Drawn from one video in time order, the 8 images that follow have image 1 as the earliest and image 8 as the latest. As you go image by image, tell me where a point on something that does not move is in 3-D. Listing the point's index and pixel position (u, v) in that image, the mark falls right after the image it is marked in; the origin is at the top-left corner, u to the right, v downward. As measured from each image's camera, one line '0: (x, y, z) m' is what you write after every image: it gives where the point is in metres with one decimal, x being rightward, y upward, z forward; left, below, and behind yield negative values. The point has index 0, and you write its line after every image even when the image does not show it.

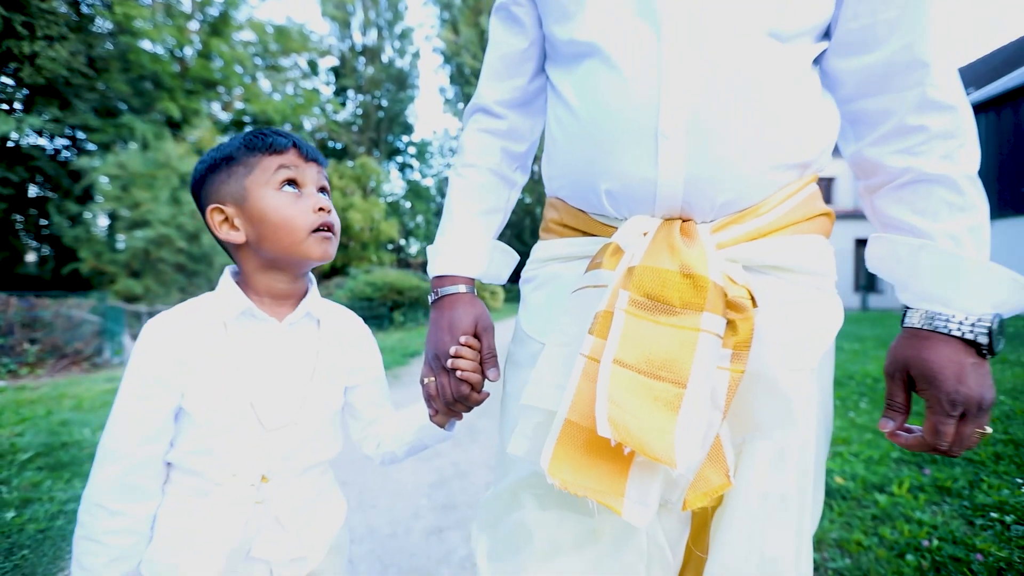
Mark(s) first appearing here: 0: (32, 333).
0: (-5.2, -0.5, +6.6) m
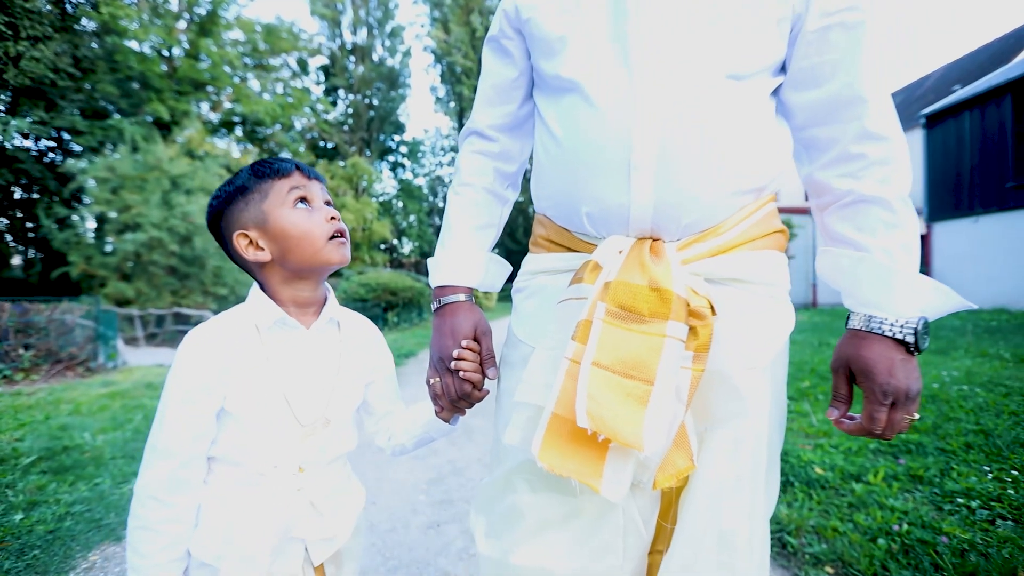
0: (-5.3, -0.6, +6.7) m
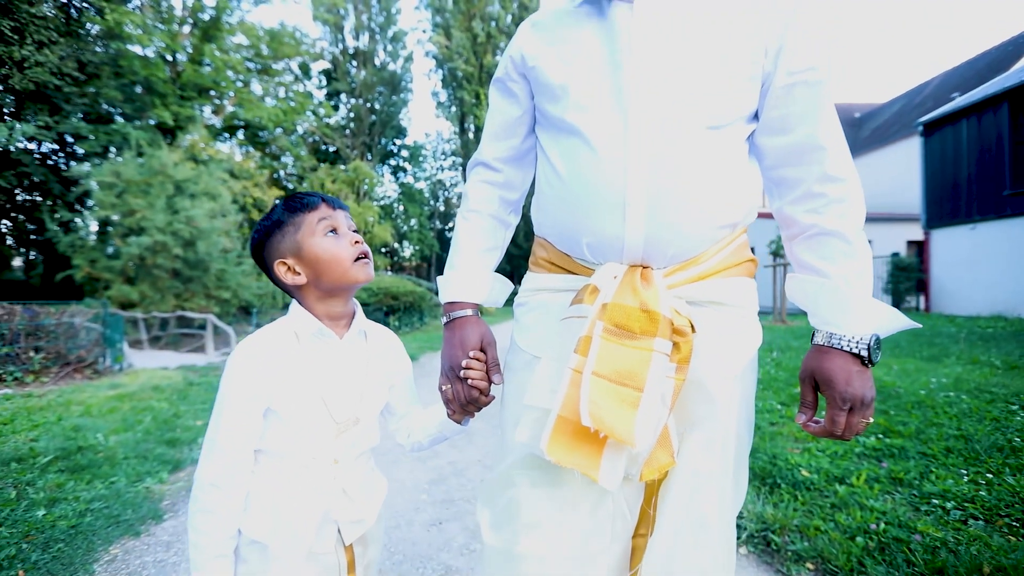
0: (-5.3, -0.6, +6.8) m
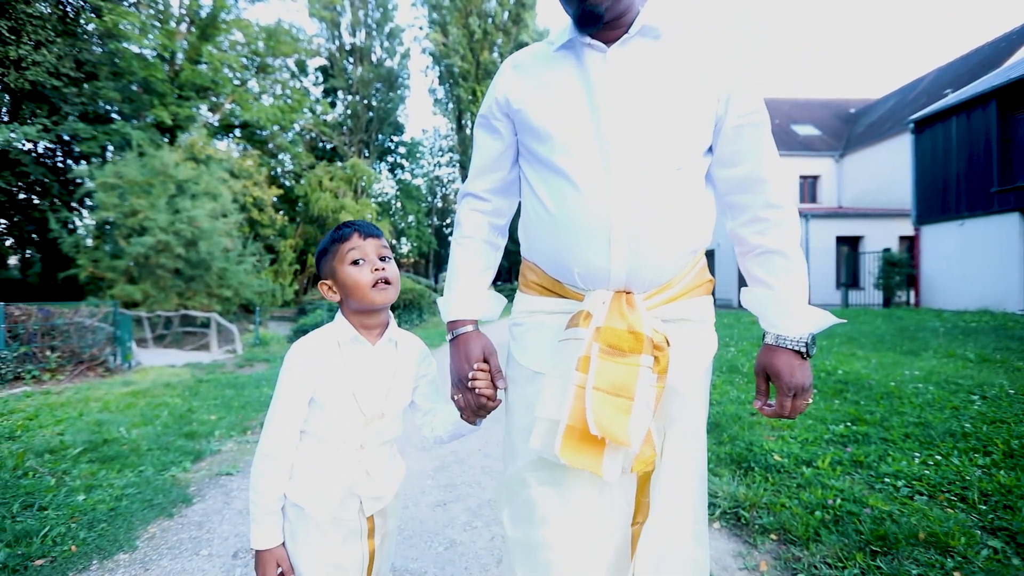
0: (-5.3, -0.6, +7.1) m
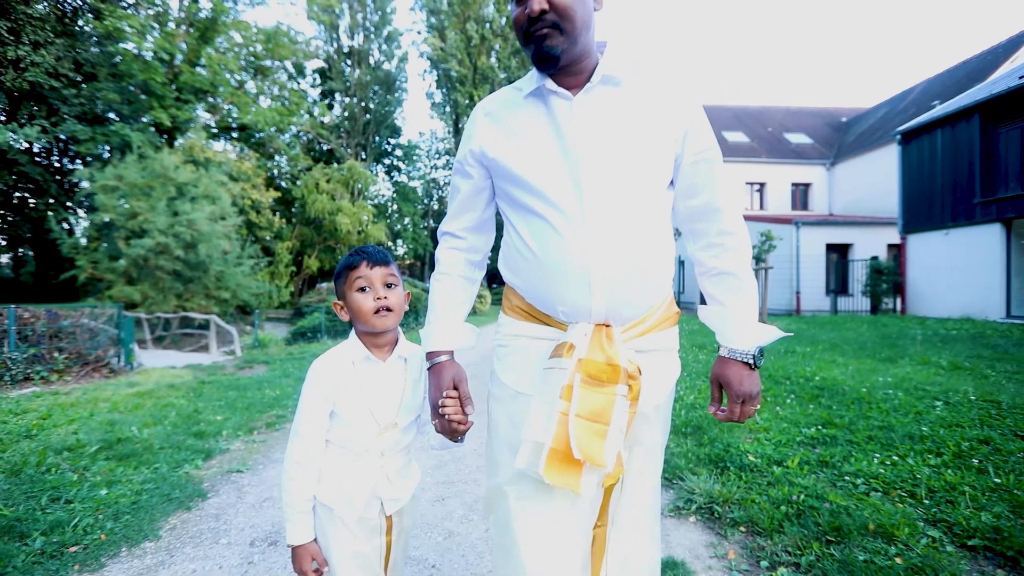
0: (-5.4, -0.7, +7.3) m
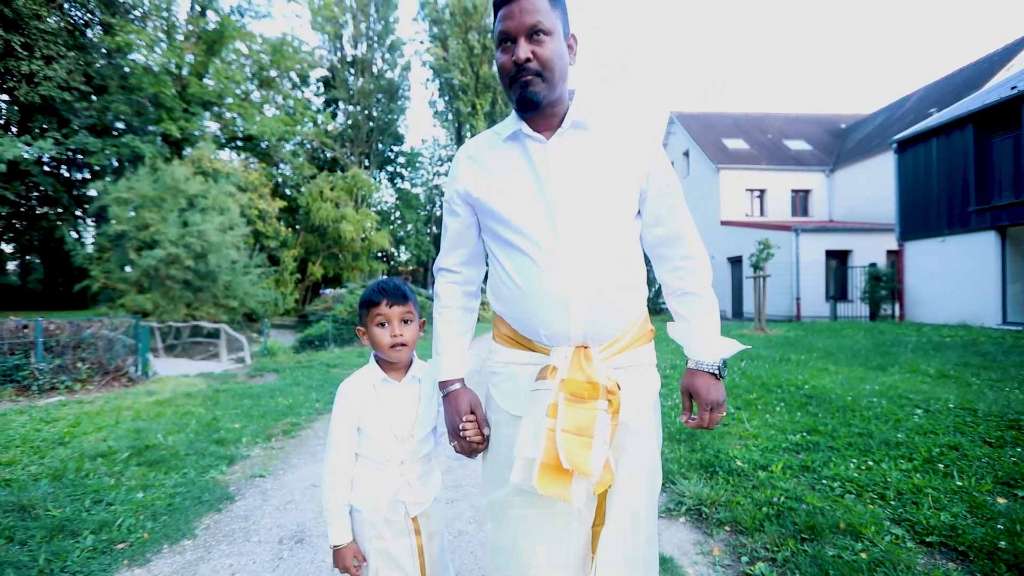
0: (-5.4, -0.8, +7.6) m
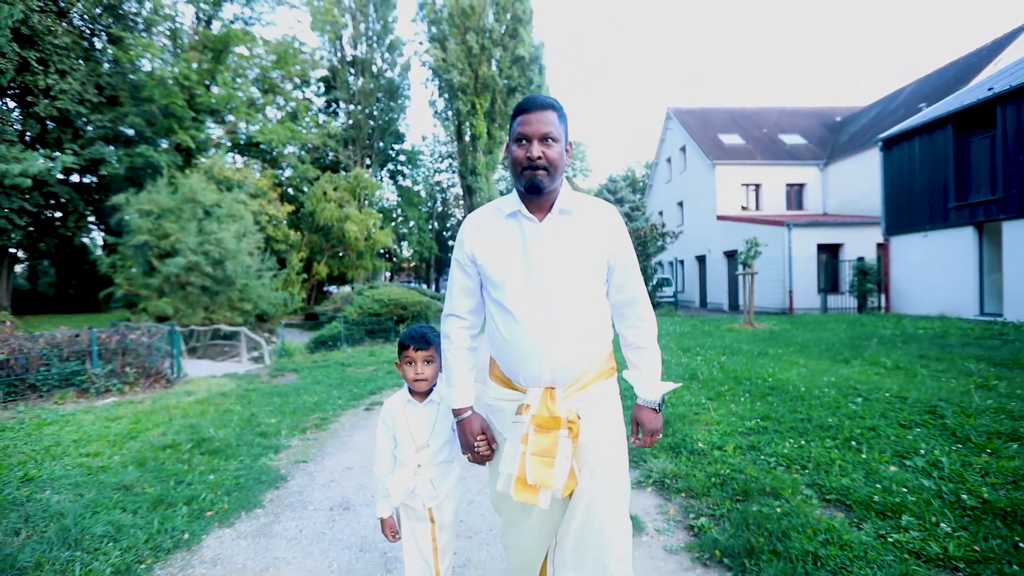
0: (-5.4, -1.0, +8.5) m
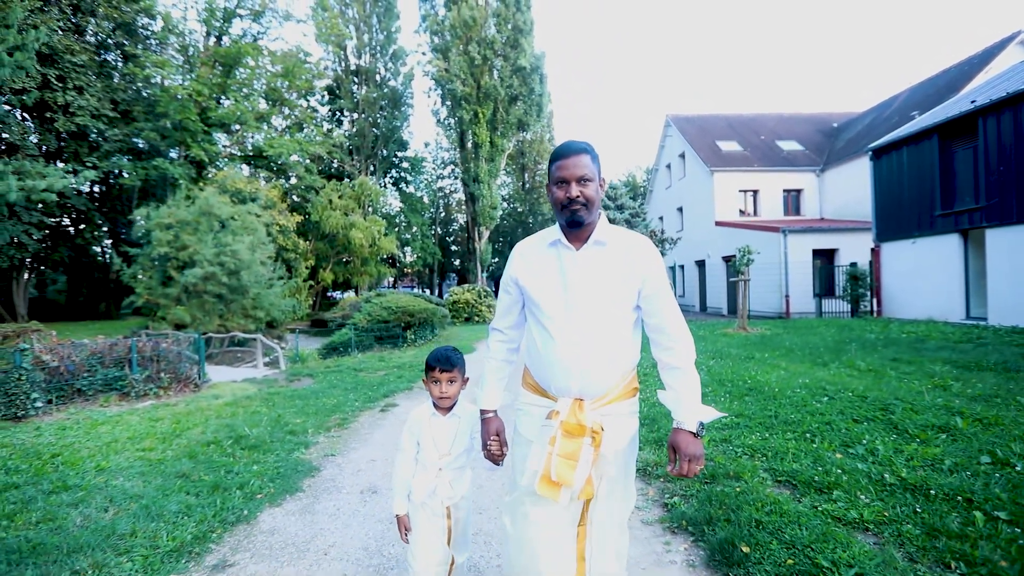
0: (-5.3, -1.2, +9.2) m
